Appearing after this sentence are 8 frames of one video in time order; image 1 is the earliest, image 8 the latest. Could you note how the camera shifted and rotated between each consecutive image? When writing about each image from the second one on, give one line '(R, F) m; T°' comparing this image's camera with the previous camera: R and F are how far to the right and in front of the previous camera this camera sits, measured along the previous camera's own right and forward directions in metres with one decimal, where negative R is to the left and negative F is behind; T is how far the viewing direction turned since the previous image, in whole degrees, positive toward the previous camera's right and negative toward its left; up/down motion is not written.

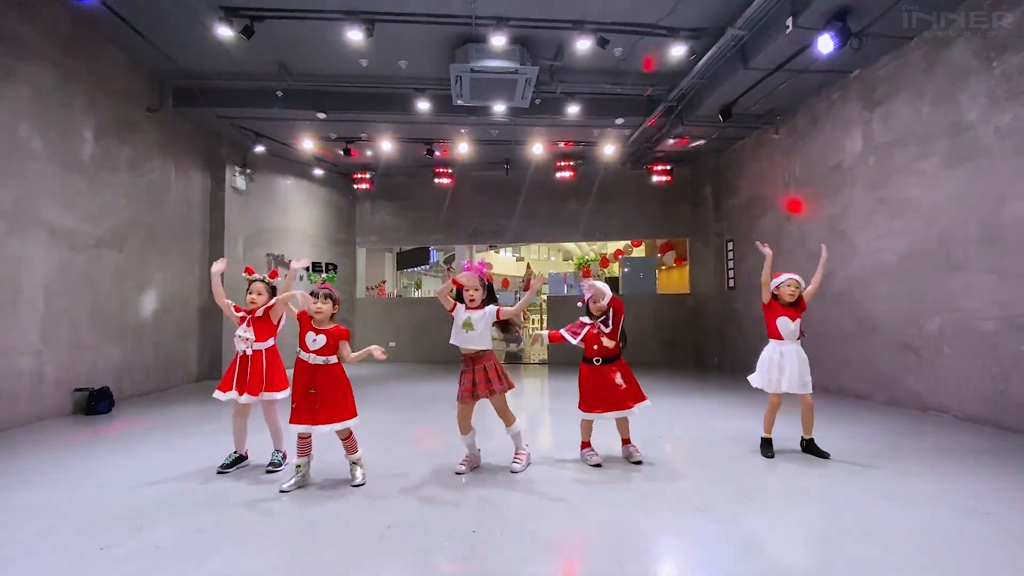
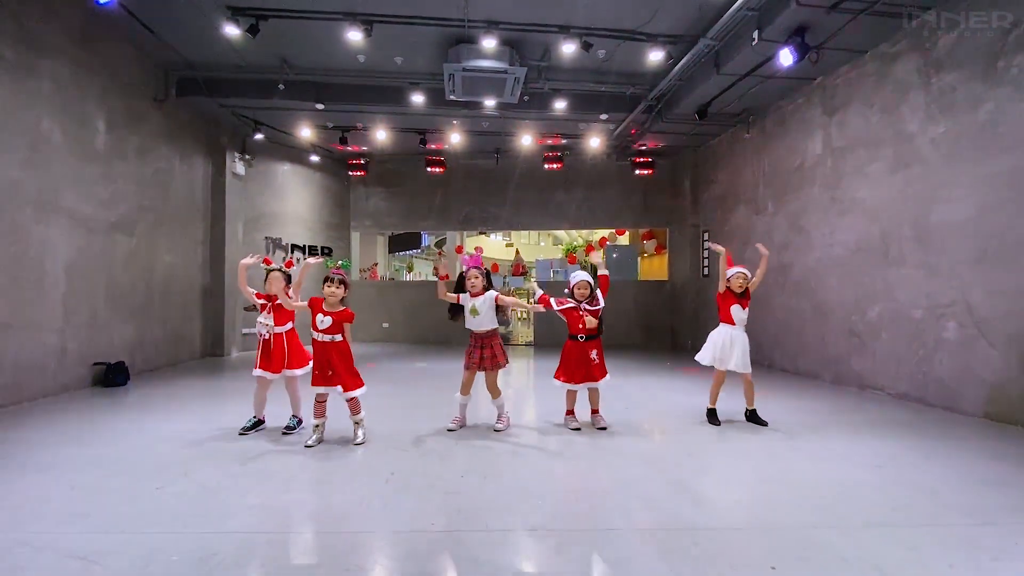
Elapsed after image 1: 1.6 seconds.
(0.0, -0.4) m; +1°
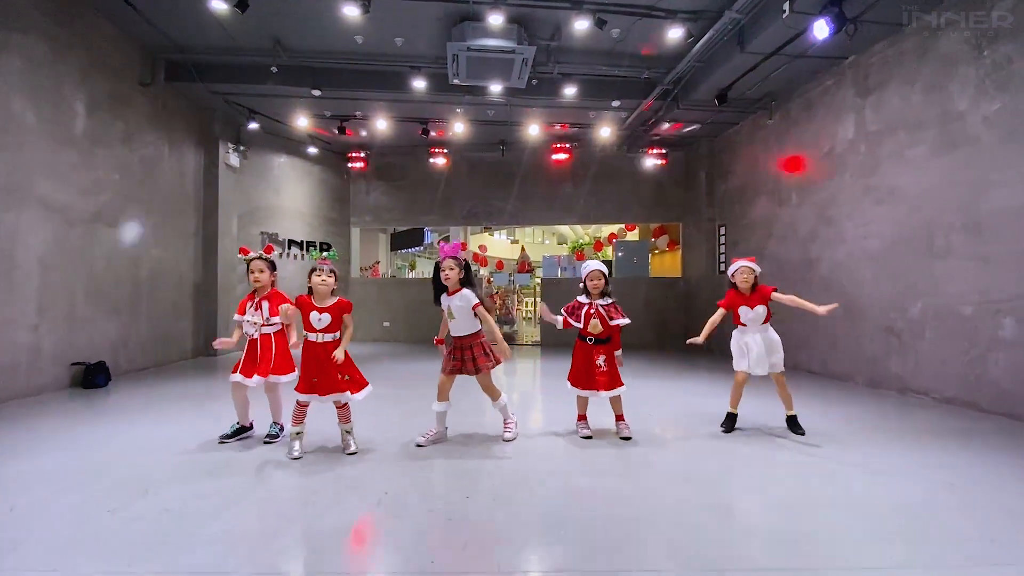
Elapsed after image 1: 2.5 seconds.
(0.0, +0.4) m; 0°
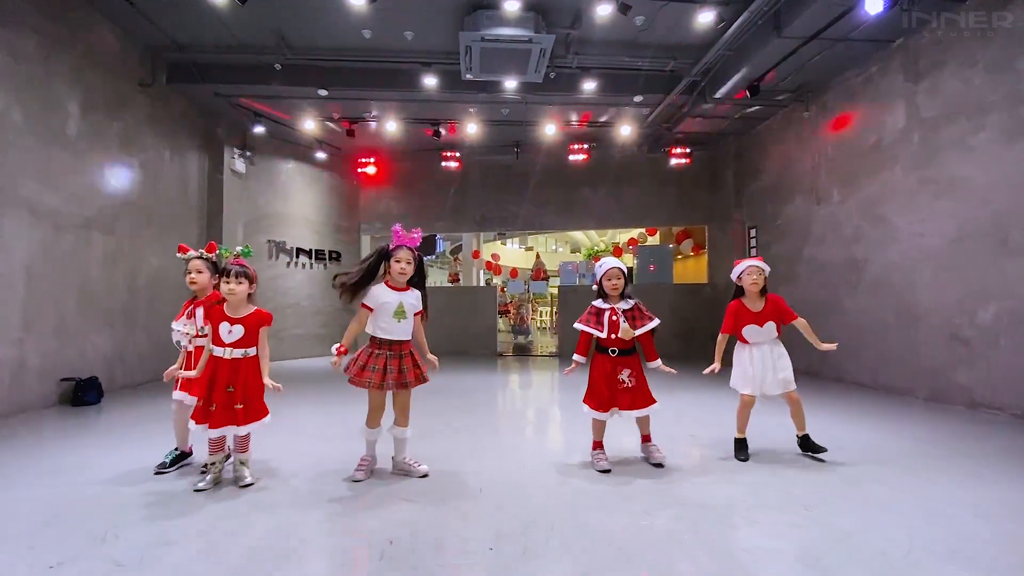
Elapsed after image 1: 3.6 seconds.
(-0.1, +0.4) m; -1°
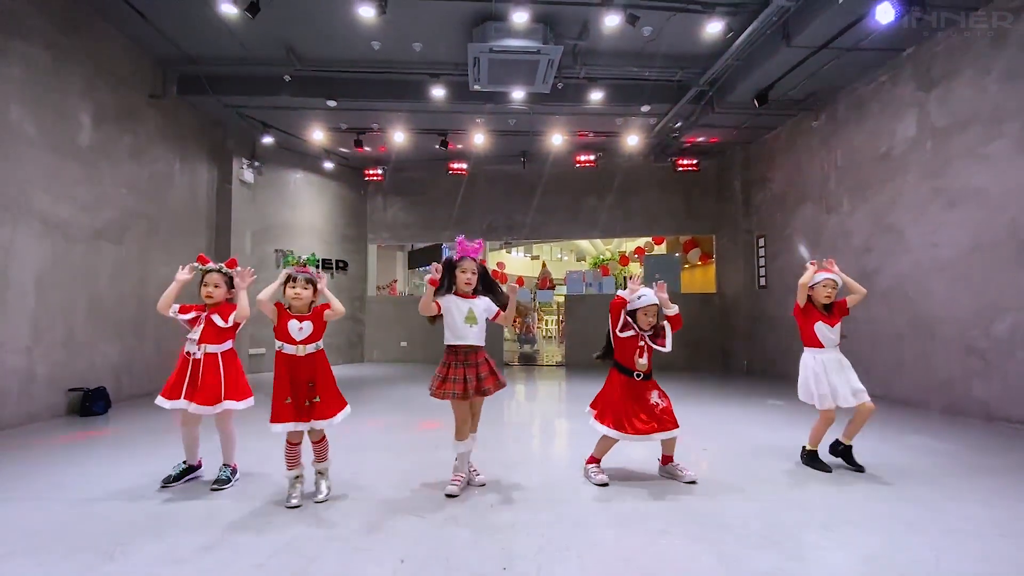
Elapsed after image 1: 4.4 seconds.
(0.0, 0.0) m; -1°
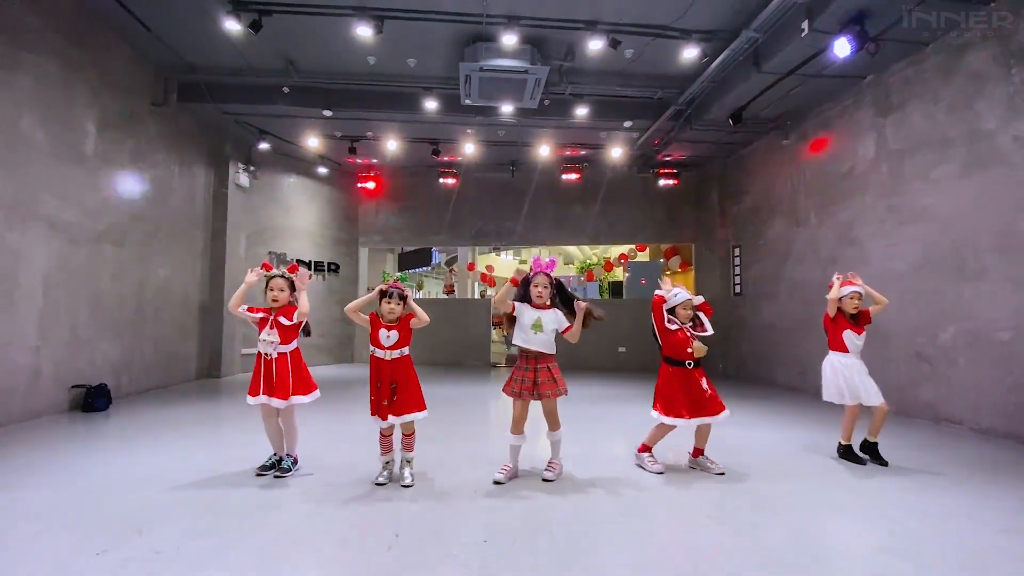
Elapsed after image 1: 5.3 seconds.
(0.0, -0.3) m; +1°
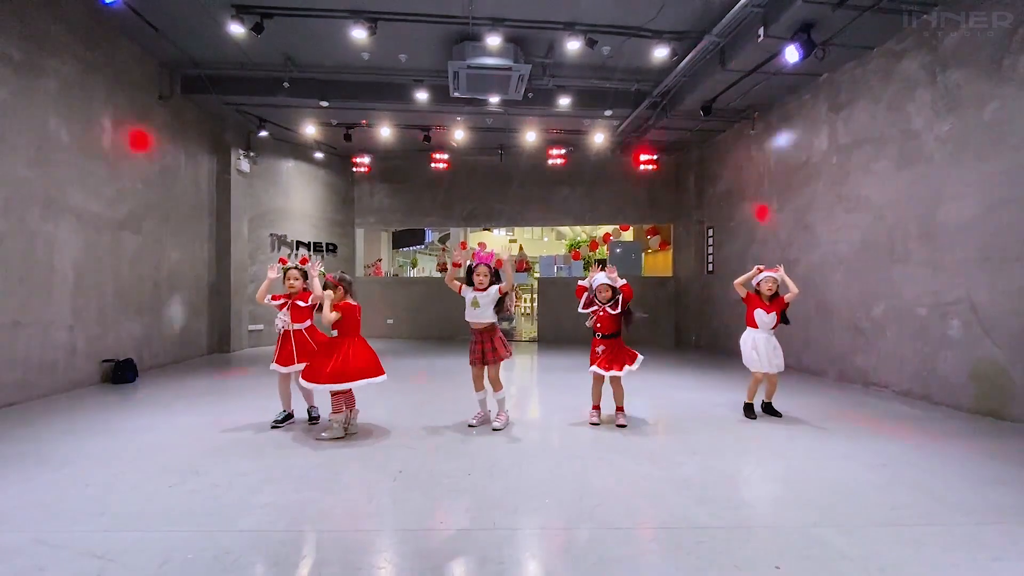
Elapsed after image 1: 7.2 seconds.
(+0.1, -0.5) m; +1°
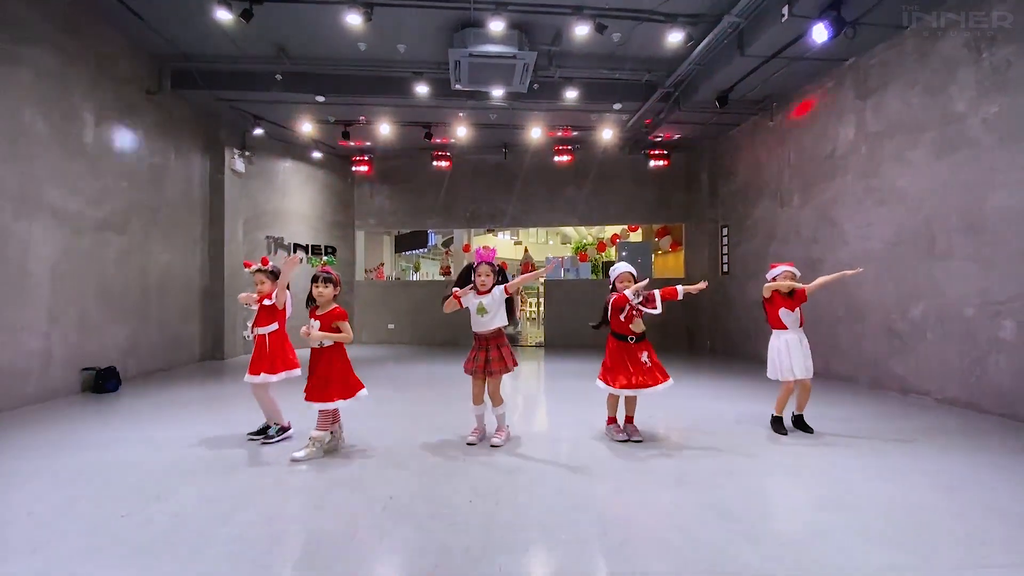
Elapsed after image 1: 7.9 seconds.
(0.0, +0.3) m; -1°
